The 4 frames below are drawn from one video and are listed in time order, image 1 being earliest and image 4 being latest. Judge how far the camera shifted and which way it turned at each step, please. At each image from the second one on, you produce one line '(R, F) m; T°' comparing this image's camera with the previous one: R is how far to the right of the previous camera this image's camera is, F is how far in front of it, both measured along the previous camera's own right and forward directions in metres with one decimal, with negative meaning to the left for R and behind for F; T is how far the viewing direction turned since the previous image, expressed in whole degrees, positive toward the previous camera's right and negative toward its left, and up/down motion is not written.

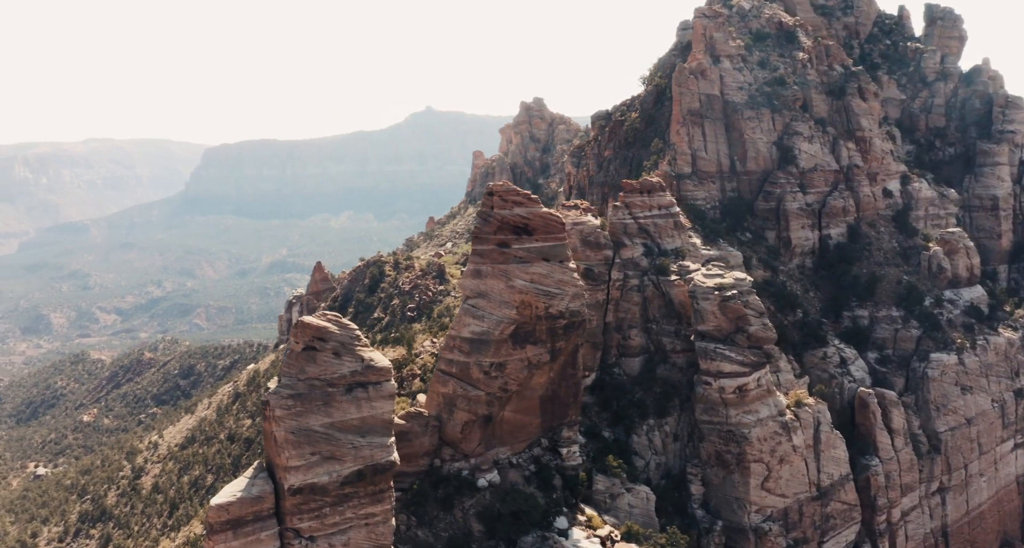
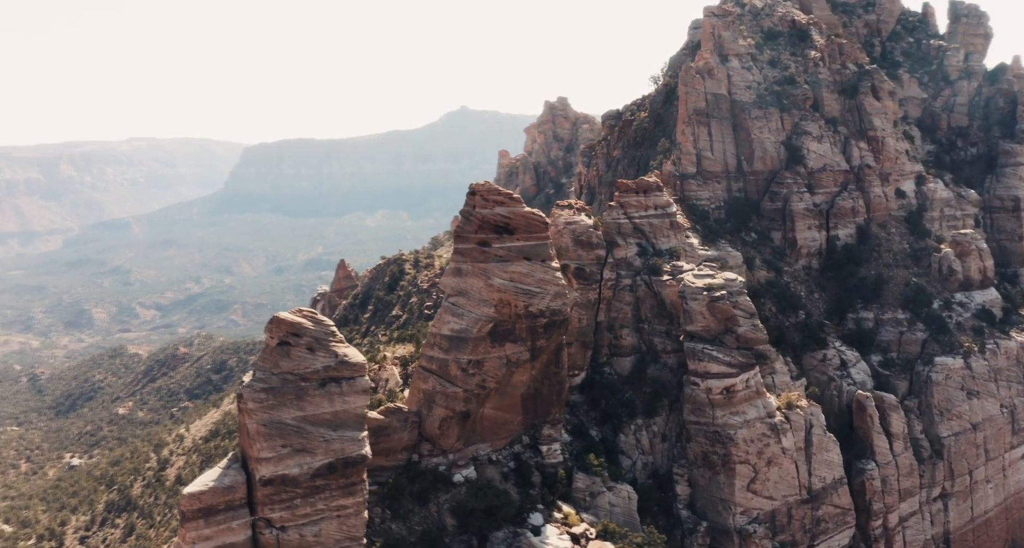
(+1.7, -0.2) m; -3°
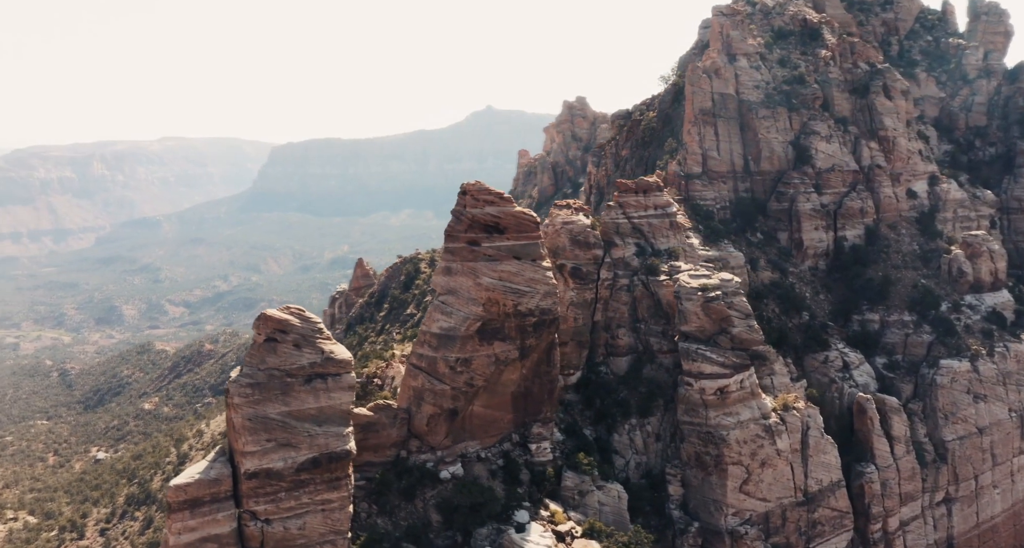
(+1.1, -0.2) m; -2°
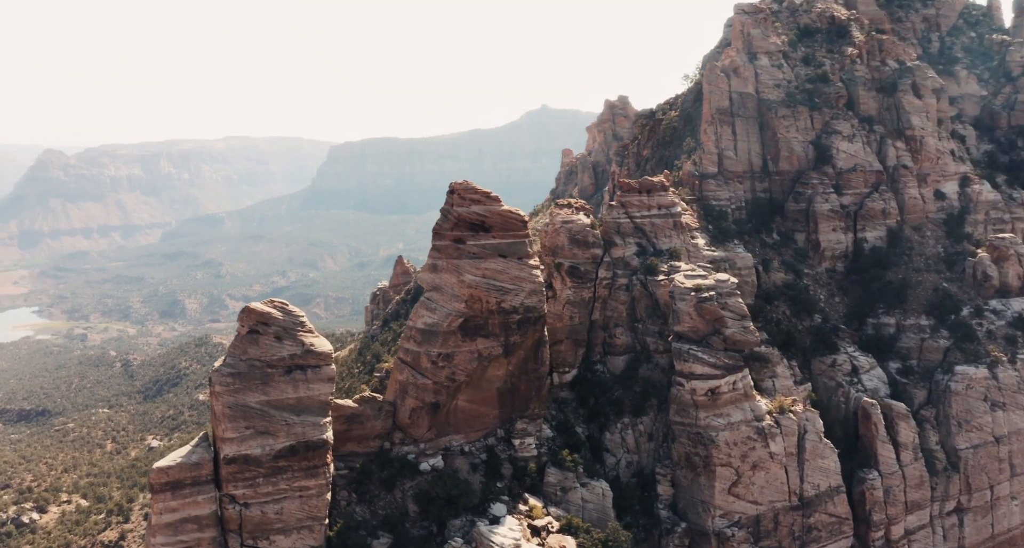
(+2.3, -0.3) m; -4°
